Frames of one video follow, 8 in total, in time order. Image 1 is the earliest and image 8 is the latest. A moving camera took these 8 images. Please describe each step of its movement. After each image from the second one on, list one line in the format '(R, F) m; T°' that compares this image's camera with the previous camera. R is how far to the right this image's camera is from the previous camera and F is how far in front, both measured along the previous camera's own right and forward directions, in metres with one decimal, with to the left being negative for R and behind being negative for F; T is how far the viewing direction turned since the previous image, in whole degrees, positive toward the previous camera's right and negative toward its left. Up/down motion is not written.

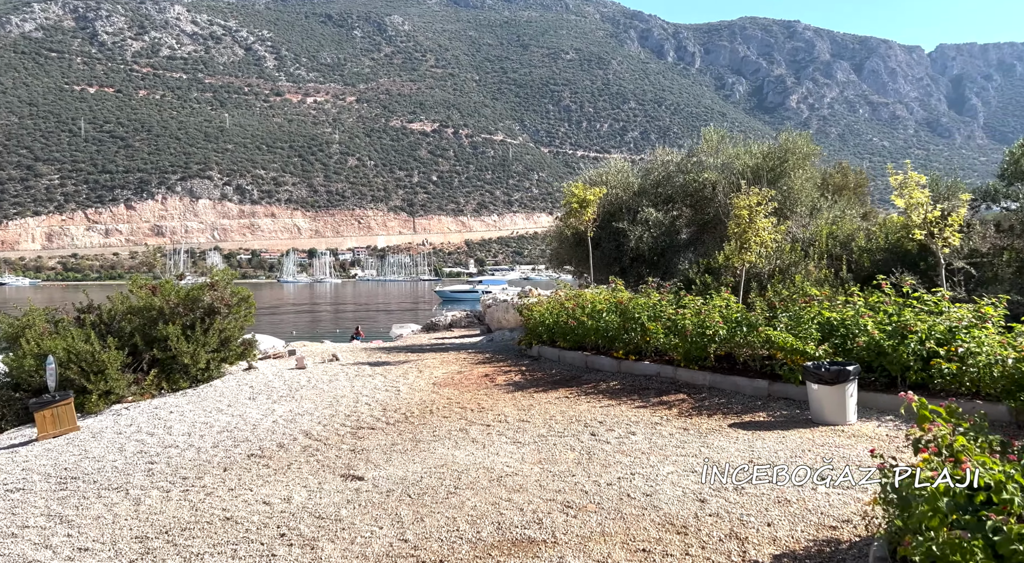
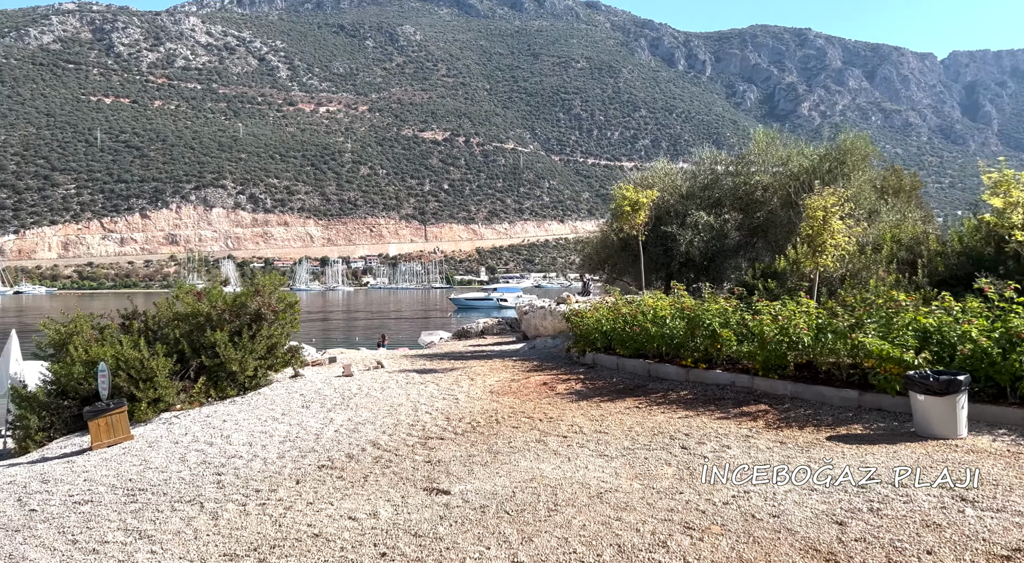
(-0.4, +0.2) m; -2°
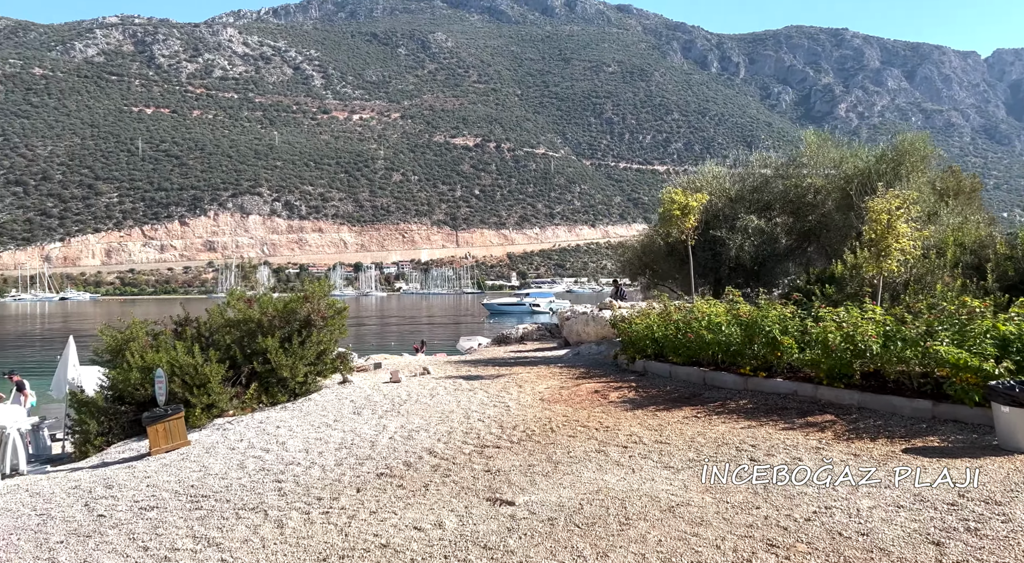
(-0.2, +0.1) m; -3°
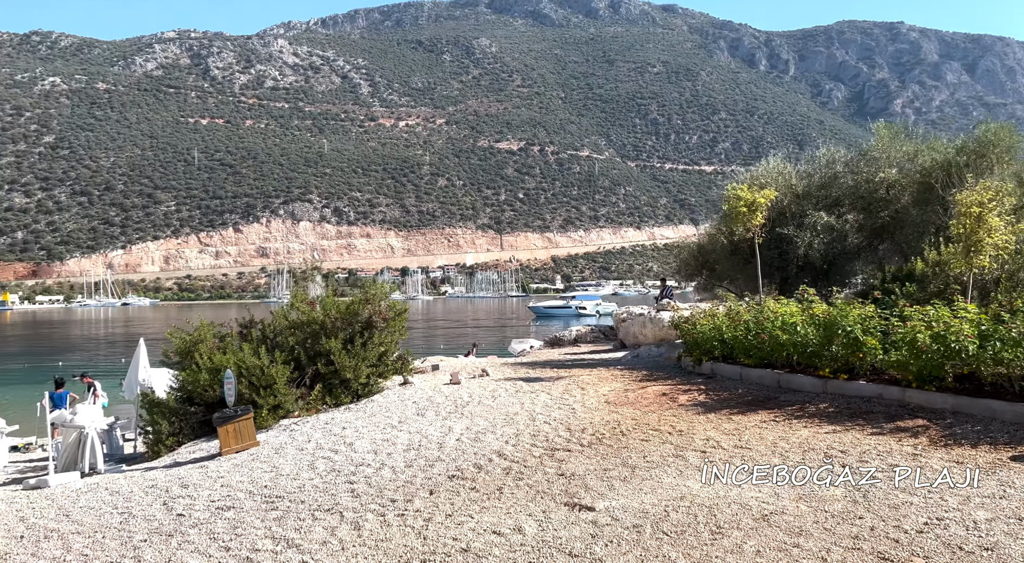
(-0.2, +0.1) m; -4°
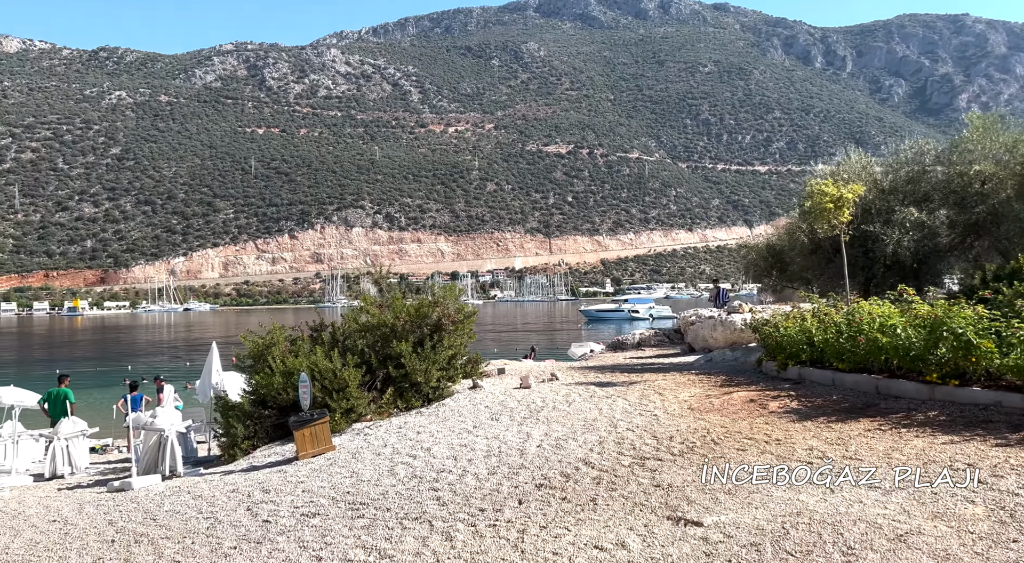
(-0.2, +0.2) m; -4°
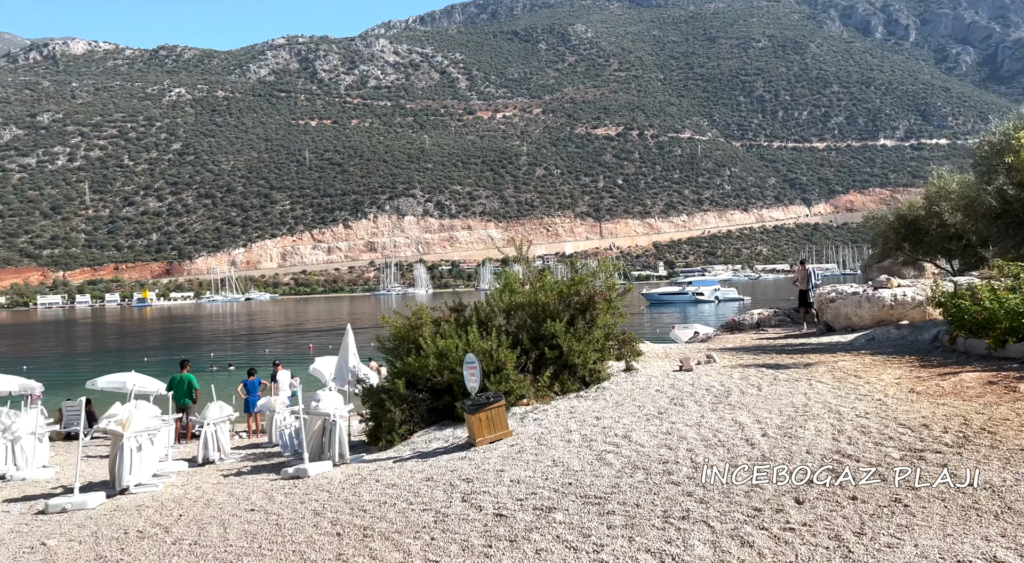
(-1.2, +0.6) m; -7°
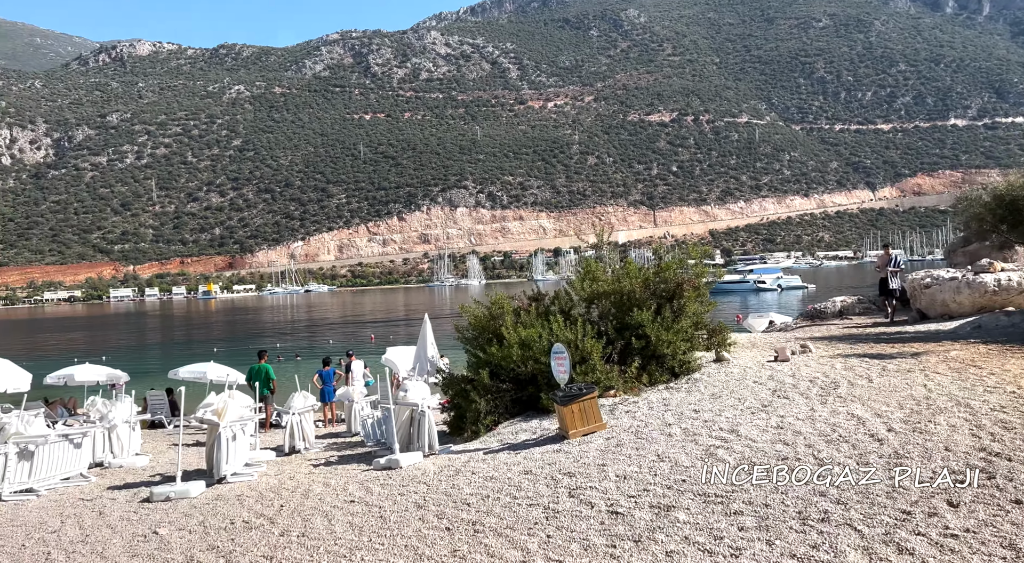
(-0.3, +0.2) m; -5°
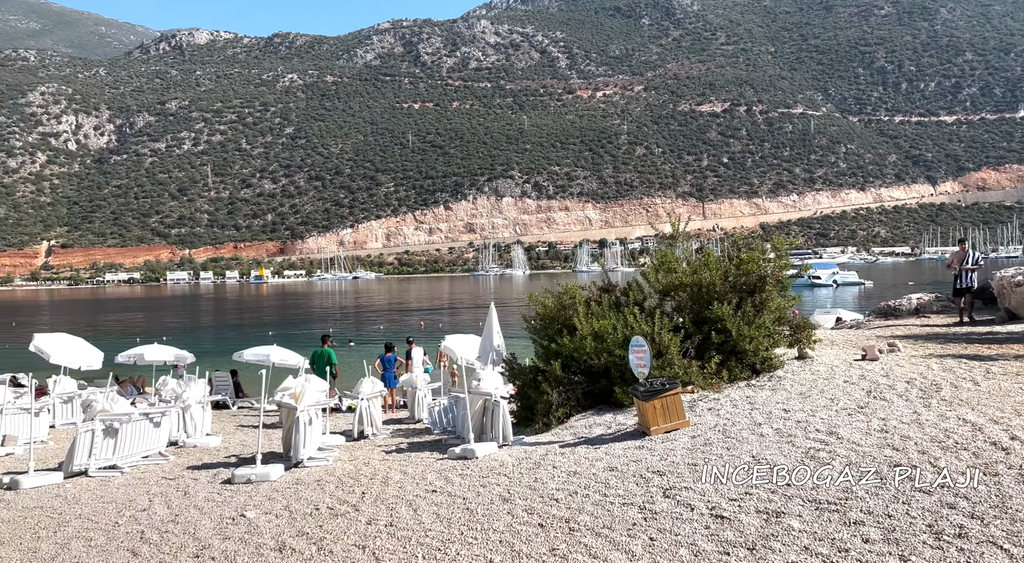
(-0.3, +0.2) m; -4°
